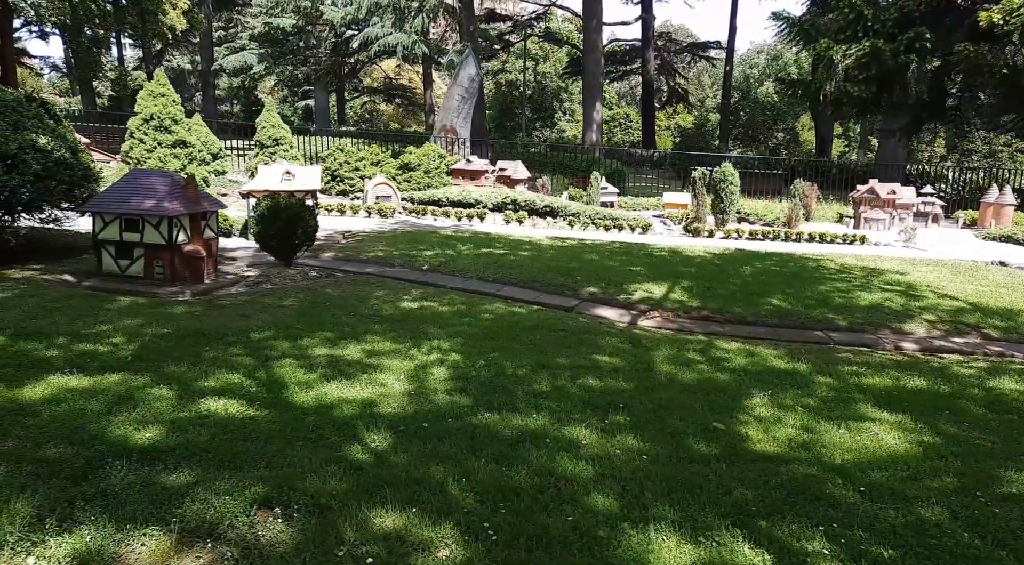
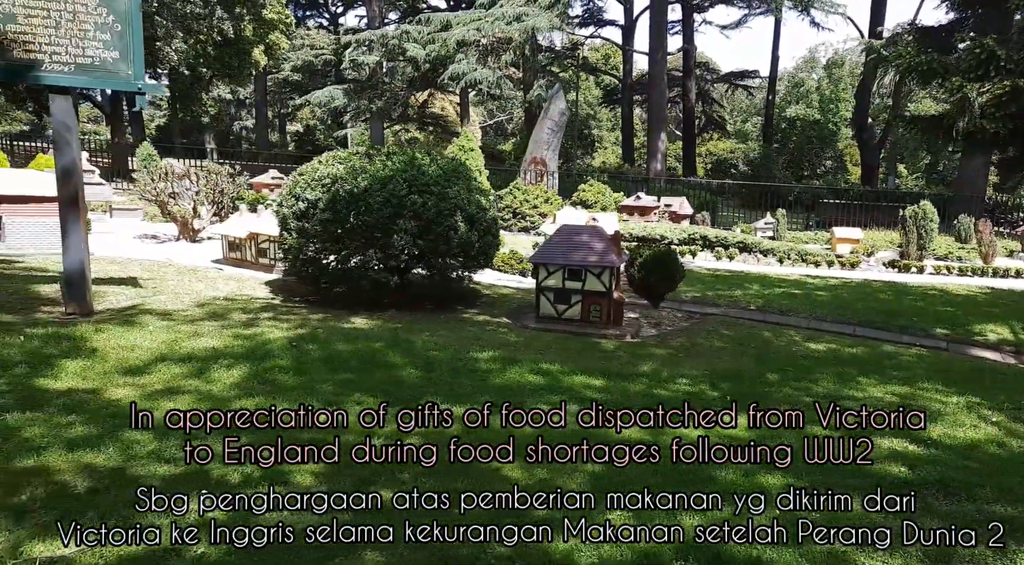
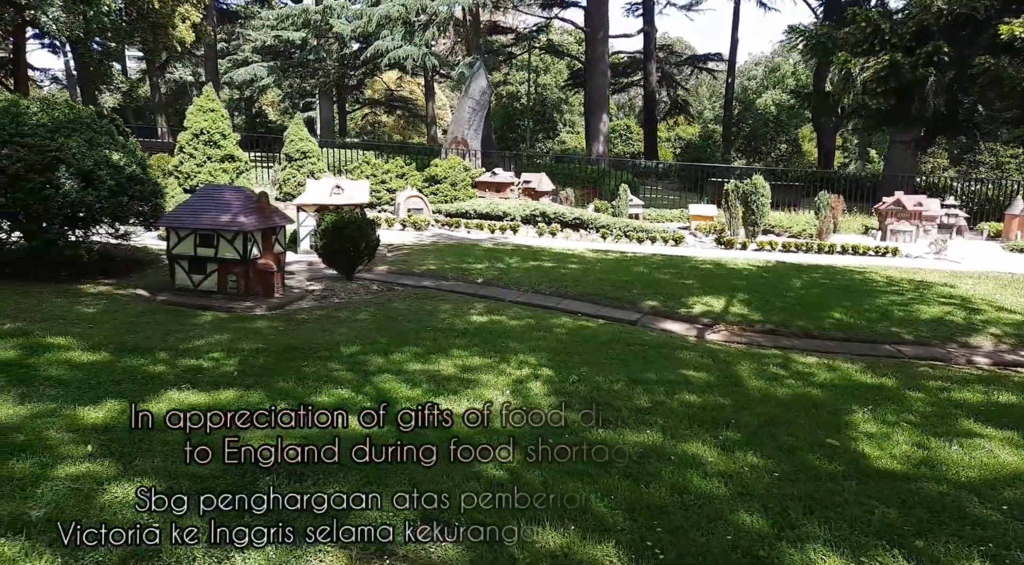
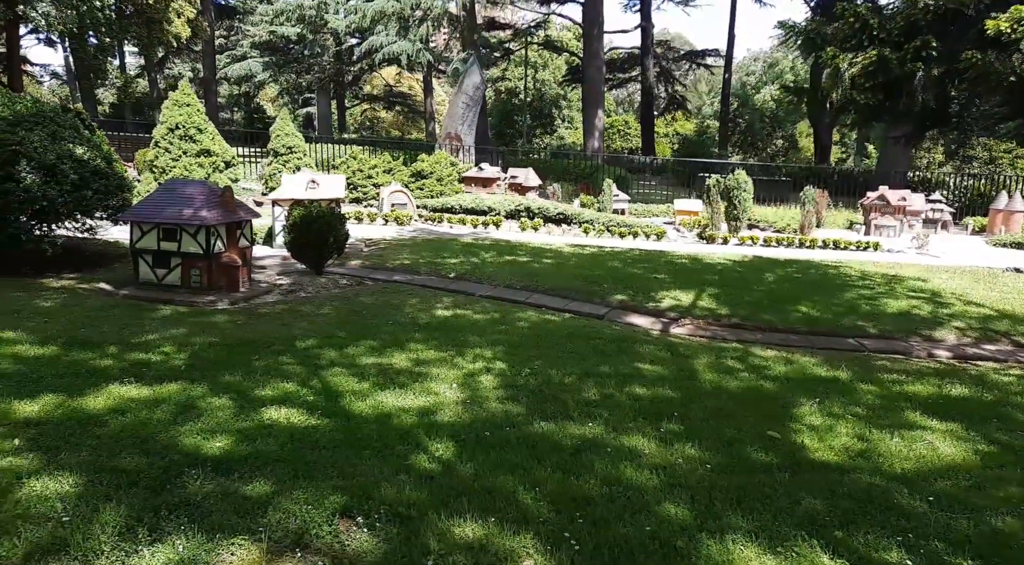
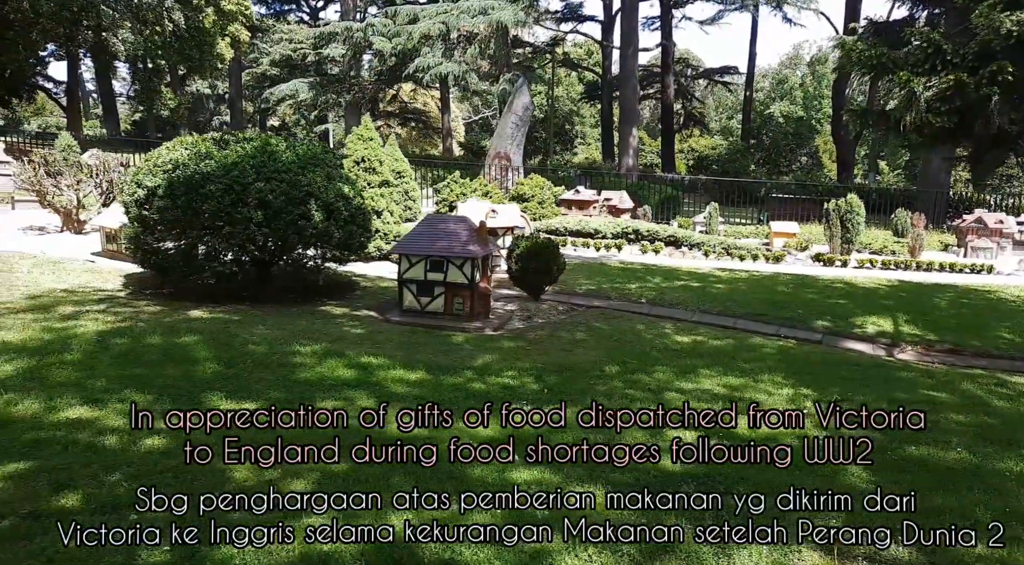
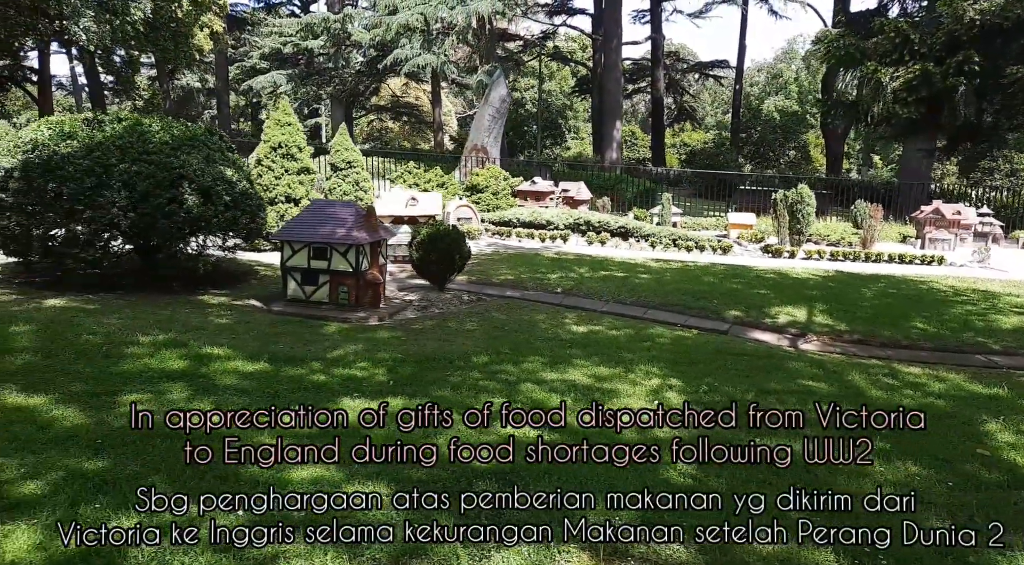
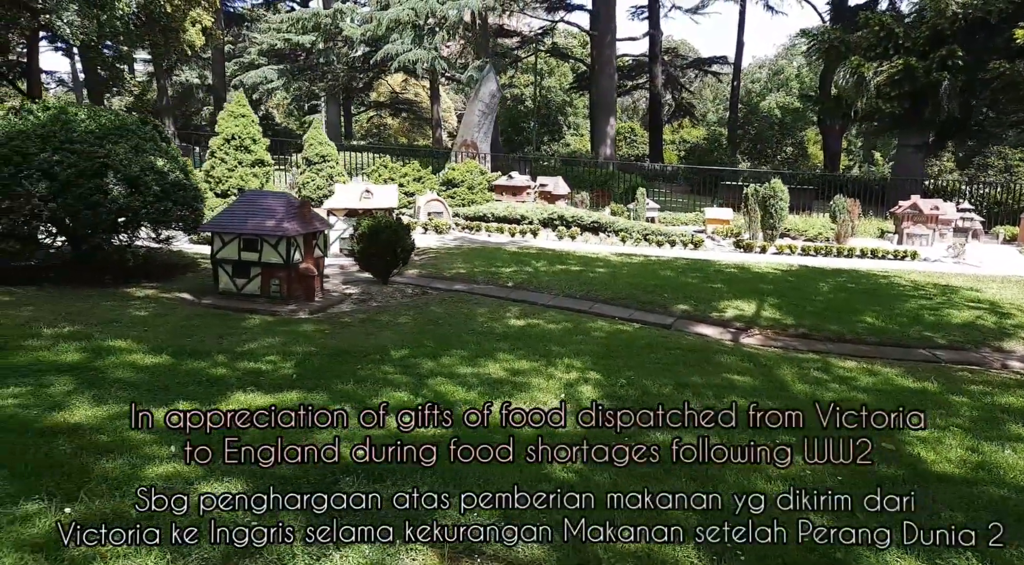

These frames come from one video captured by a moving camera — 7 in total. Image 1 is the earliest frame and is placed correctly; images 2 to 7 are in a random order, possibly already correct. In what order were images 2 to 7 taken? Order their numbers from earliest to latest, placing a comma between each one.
4, 3, 7, 6, 5, 2
